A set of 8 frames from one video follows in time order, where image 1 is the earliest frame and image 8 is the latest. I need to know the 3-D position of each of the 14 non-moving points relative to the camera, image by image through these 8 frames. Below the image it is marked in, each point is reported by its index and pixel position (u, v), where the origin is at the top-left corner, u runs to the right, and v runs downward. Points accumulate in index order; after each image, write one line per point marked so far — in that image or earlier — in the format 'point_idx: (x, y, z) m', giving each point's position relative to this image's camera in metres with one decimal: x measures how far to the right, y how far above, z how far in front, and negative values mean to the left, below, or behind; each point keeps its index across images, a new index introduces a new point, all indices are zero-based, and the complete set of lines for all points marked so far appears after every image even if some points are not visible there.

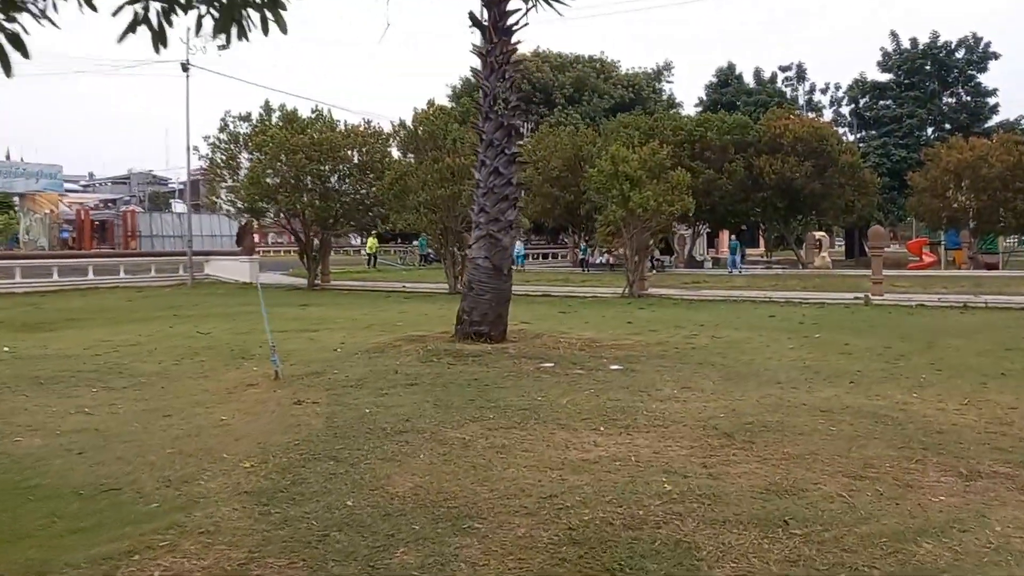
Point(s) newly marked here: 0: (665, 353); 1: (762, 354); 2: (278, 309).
0: (+2.3, -1.0, +11.0) m
1: (+3.7, -1.0, +11.2) m
2: (-5.7, -0.5, +18.0) m
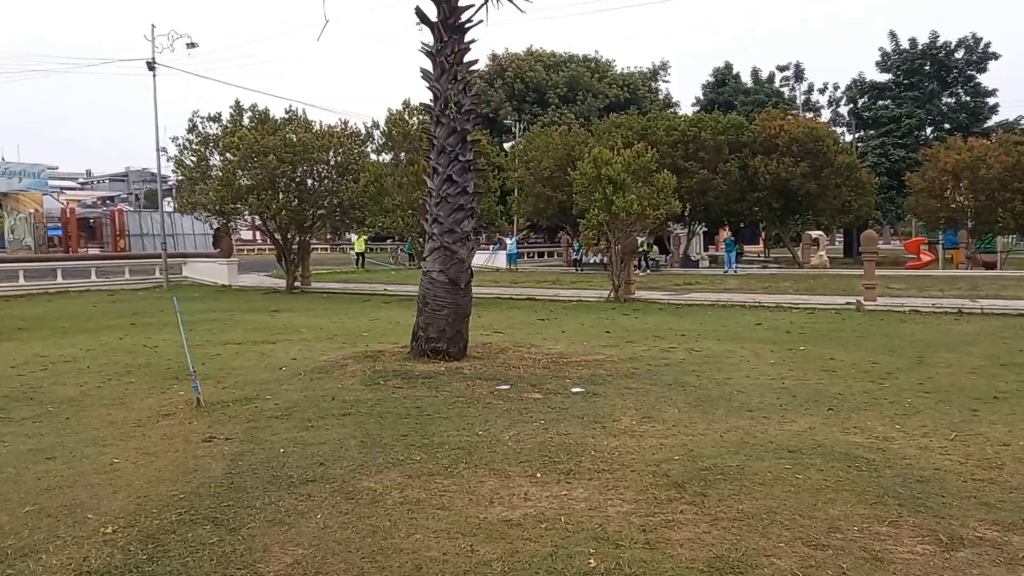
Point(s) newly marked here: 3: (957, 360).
0: (+1.7, -1.1, +10.2) m
1: (+3.2, -1.1, +10.4) m
2: (-6.2, -0.7, +17.2) m
3: (+6.5, -1.1, +10.8) m
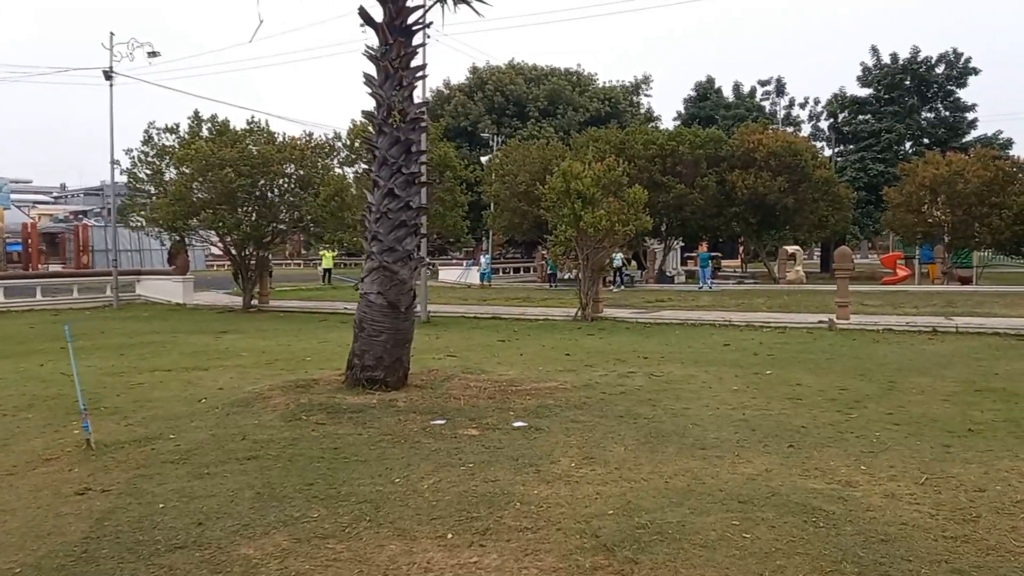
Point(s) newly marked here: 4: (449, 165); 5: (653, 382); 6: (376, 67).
0: (+0.9, -1.4, +9.4) m
1: (+2.4, -1.4, +9.6) m
2: (-7.1, -1.1, +16.3) m
3: (+5.8, -1.4, +10.2) m
4: (-1.7, +3.1, +19.0) m
5: (+2.0, -1.3, +10.6) m
6: (-1.8, +2.9, +9.7) m
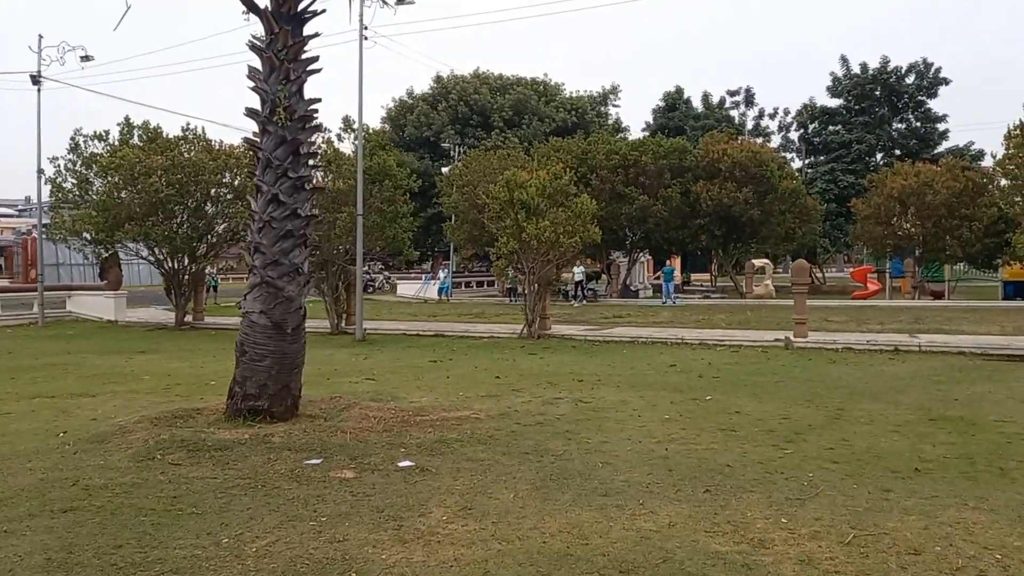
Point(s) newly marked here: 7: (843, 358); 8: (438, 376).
0: (-0.2, -1.6, +8.4) m
1: (+1.3, -1.6, +8.6) m
2: (-8.4, -1.5, +15.1) m
3: (+4.6, -1.6, +9.2) m
4: (-3.0, +2.7, +18.0) m
5: (+0.9, -1.6, +9.6) m
6: (-2.9, +2.7, +8.7) m
7: (+6.1, -1.3, +13.9) m
8: (-1.2, -1.5, +12.3) m
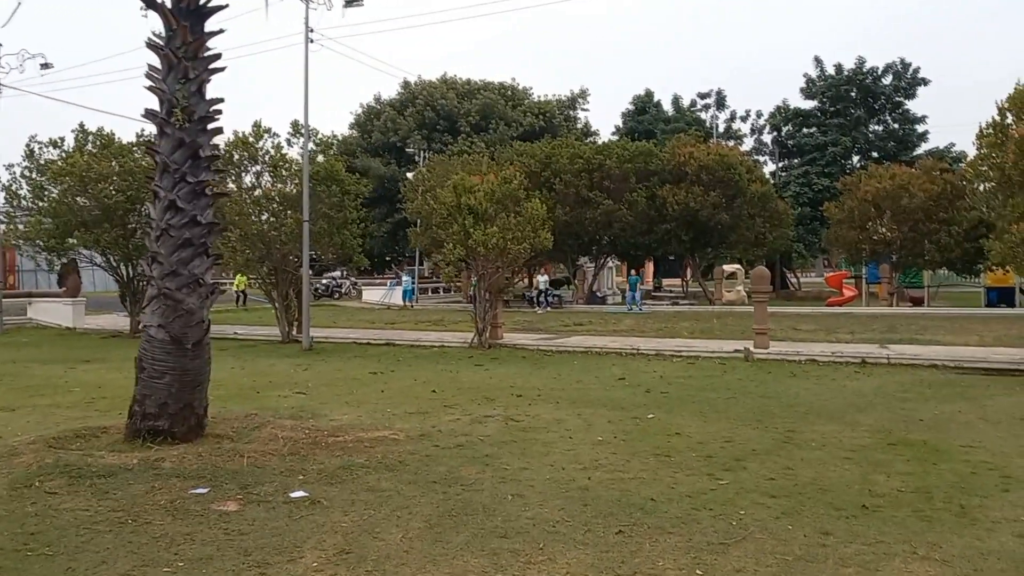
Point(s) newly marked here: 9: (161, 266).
0: (-1.1, -1.8, +7.8) m
1: (+0.4, -1.8, +8.0) m
2: (-9.4, -1.6, +14.3) m
3: (+3.7, -1.7, +8.7) m
4: (-4.1, +2.6, +17.4) m
5: (-0.1, -1.7, +9.0) m
6: (-3.8, +2.6, +8.0) m
7: (+5.1, -1.5, +13.4) m
8: (-2.2, -1.6, +11.7) m
9: (-3.7, +0.2, +8.0) m
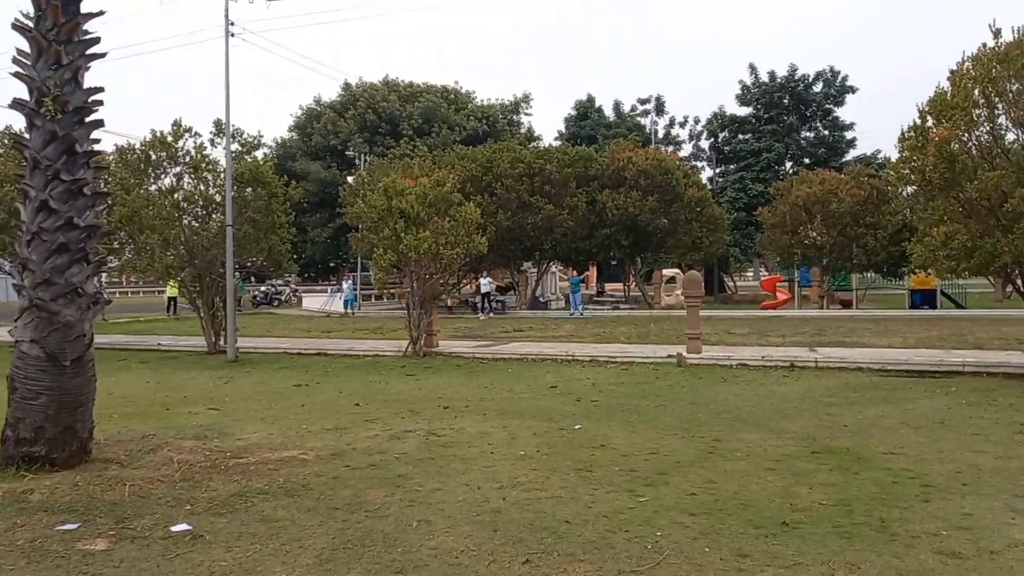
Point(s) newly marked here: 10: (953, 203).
0: (-1.9, -1.9, +7.2) m
1: (-0.5, -1.9, +7.5) m
2: (-10.6, -1.8, +13.2) m
3: (+2.8, -1.8, +8.4) m
4: (-5.5, +2.4, +16.6) m
5: (-1.0, -1.8, +8.5) m
6: (-4.7, +2.4, +7.3) m
7: (+4.0, -1.6, +13.2) m
8: (-3.3, -1.7, +11.0) m
9: (-4.6, +0.1, +7.2) m
10: (+7.4, +1.5, +12.4) m
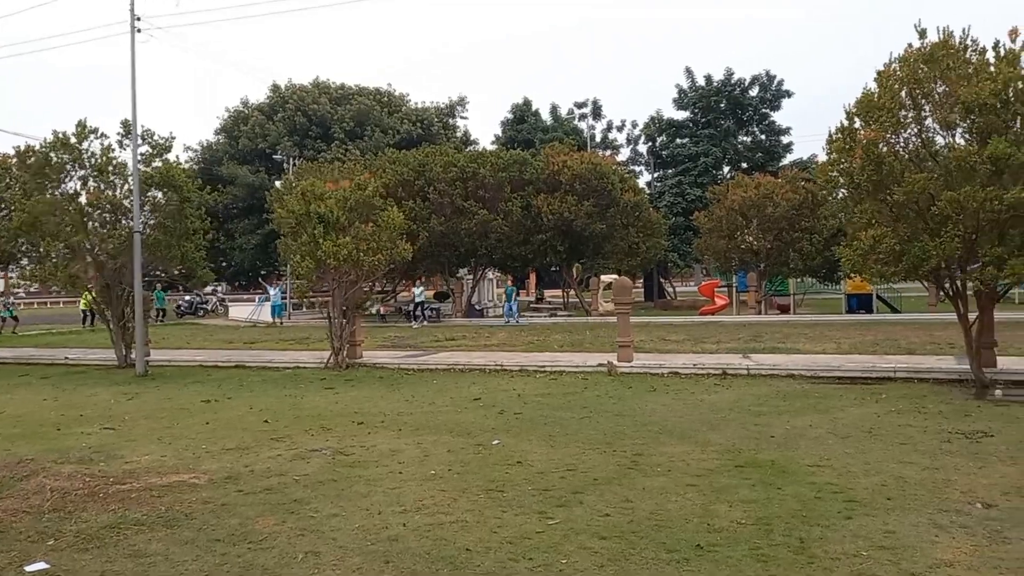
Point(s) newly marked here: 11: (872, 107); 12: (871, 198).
0: (-2.8, -2.0, +6.6) m
1: (-1.3, -2.0, +7.0) m
2: (-11.9, -2.0, +12.0) m
3: (+1.8, -1.9, +8.2) m
4: (-7.1, +2.2, +15.8) m
5: (-1.9, -1.9, +8.0) m
6: (-5.6, +2.3, +6.6) m
7: (+2.6, -1.7, +13.0) m
8: (-4.4, -1.9, +10.4) m
9: (-5.5, 0.0, +6.5) m
10: (+6.2, +1.4, +12.5) m
11: (+6.0, +3.0, +12.5) m
12: (+6.1, +1.5, +12.6) m
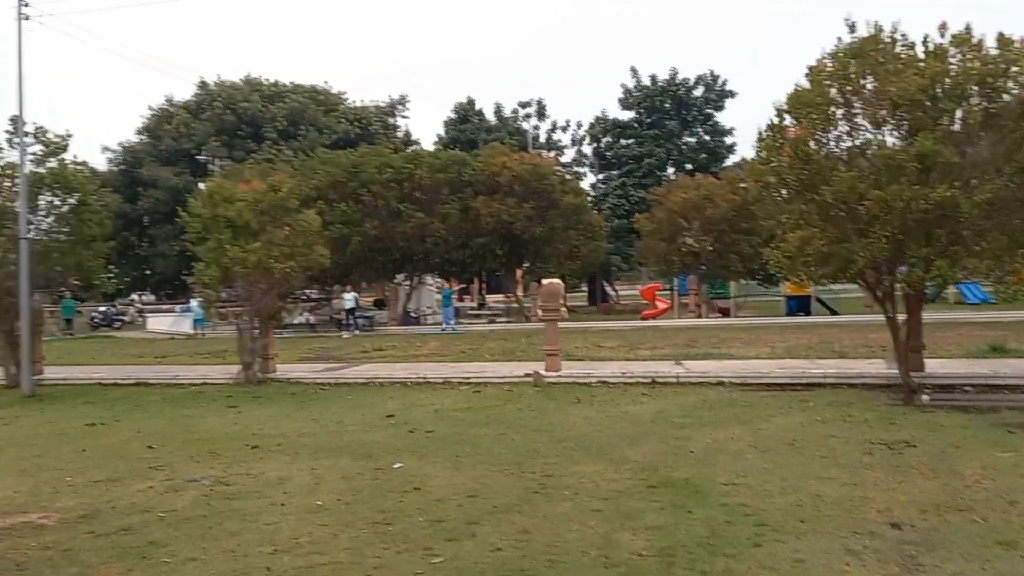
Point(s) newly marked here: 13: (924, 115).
0: (-3.7, -2.1, +5.8) m
1: (-2.3, -2.1, +6.3) m
2: (-13.1, -2.2, +10.5) m
3: (+0.8, -2.0, +7.6) m
4: (-8.6, +2.0, +14.6) m
5: (-2.9, -2.0, +7.2) m
6: (-6.5, +2.2, +5.5) m
7: (+1.3, -1.8, +12.5) m
8: (-5.6, -2.0, +9.4) m
9: (-6.4, -0.1, +5.4) m
10: (+4.8, +1.3, +12.2) m
11: (+4.7, +3.0, +12.2) m
12: (+4.7, +1.5, +12.3) m
13: (+6.3, +2.6, +11.4) m
